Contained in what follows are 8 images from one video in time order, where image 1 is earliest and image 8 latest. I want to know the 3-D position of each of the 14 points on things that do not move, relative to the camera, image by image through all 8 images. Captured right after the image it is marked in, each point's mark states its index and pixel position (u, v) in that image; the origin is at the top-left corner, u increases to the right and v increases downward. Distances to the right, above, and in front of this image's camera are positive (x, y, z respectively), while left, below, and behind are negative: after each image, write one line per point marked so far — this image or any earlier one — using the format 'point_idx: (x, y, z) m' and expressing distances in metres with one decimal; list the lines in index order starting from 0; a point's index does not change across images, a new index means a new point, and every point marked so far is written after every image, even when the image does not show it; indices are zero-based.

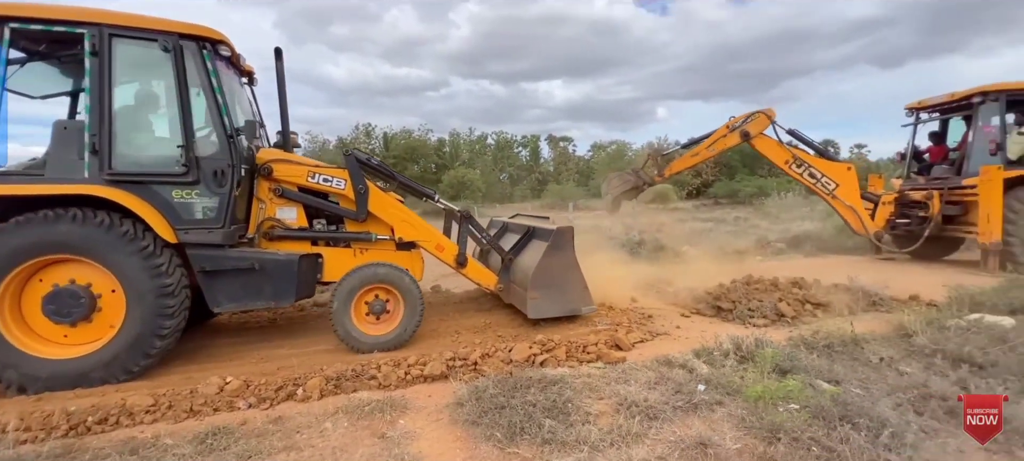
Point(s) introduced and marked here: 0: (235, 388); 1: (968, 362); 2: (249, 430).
0: (-2.1, -1.2, +3.5) m
1: (+3.7, -1.1, +3.7) m
2: (-1.8, -1.3, +3.1) m
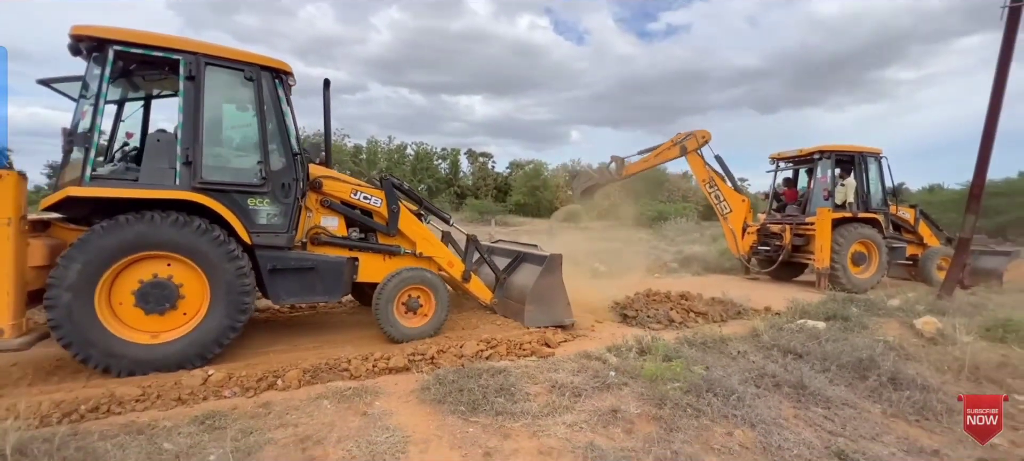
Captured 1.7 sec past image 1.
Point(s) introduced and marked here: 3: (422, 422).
0: (-2.5, -1.3, +3.9) m
1: (+3.1, -1.4, +5.1) m
2: (-2.1, -1.4, +3.5) m
3: (-0.7, -1.5, +3.6) m
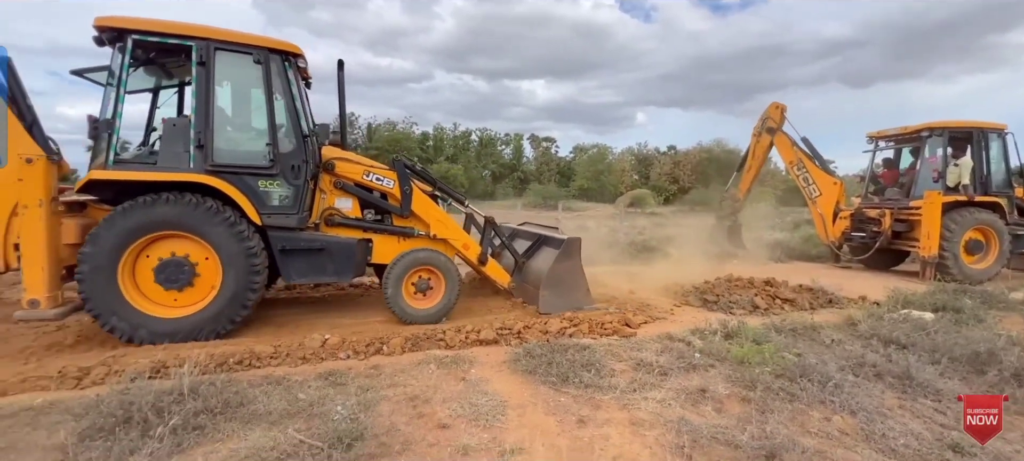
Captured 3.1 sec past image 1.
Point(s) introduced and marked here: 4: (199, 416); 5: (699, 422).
0: (-1.7, -1.1, +4.4) m
1: (+4.1, -1.2, +4.8) m
2: (-1.3, -1.2, +4.0) m
3: (0.0, -1.3, +3.8) m
4: (-2.1, -1.3, +3.1) m
5: (+1.4, -1.4, +3.4) m
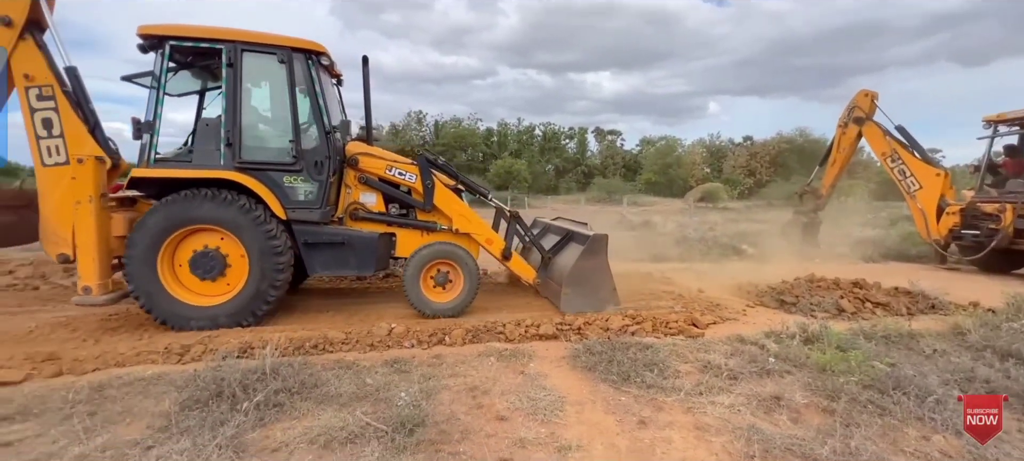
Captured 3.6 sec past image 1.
0: (-1.1, -1.0, +4.6) m
1: (+4.7, -1.2, +4.2) m
2: (-0.8, -1.2, +4.1) m
3: (+0.5, -1.3, +3.8) m
4: (-1.7, -1.2, +3.3) m
5: (+1.8, -1.4, +3.2) m
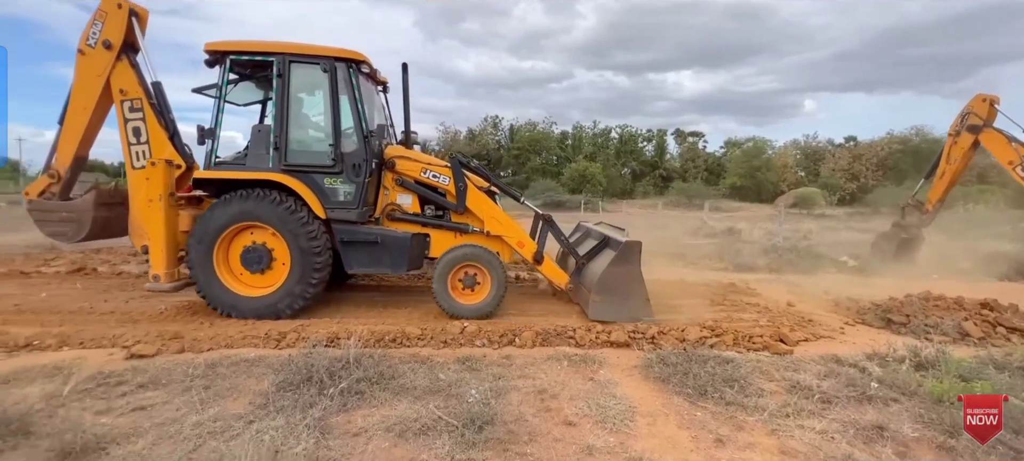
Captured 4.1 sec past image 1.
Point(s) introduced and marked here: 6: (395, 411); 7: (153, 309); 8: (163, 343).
0: (-0.4, -1.0, +4.7) m
1: (+5.2, -1.3, +3.4) m
2: (-0.2, -1.2, +4.2) m
3: (+1.1, -1.3, +3.6) m
4: (-1.2, -1.2, +3.6) m
5: (+2.2, -1.5, +2.8) m
6: (-0.8, -1.3, +3.3) m
7: (-4.3, -0.9, +5.5) m
8: (-3.4, -1.1, +4.4) m
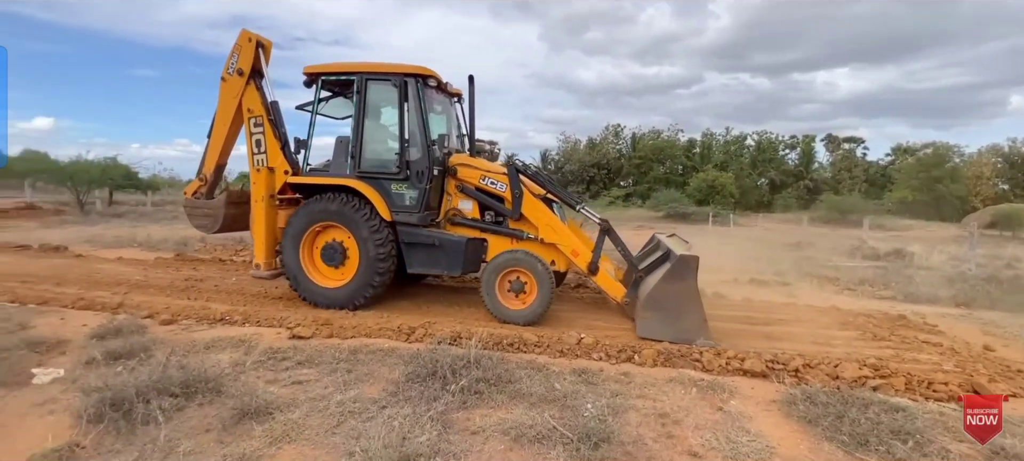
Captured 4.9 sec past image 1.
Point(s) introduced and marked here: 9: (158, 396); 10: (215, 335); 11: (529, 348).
0: (+0.8, -1.1, +4.6) m
1: (+5.9, -1.6, +1.9) m
2: (+0.9, -1.3, +4.1) m
3: (+1.9, -1.4, +3.2) m
4: (-0.3, -1.2, +3.7) m
5: (+2.9, -1.6, +2.1) m
6: (0.0, -1.4, +3.4) m
7: (-2.8, -0.9, +6.3) m
8: (-2.2, -1.1, +5.0) m
9: (-2.6, -1.2, +3.3) m
10: (-3.1, -1.1, +4.8) m
11: (+0.2, -1.2, +4.5) m
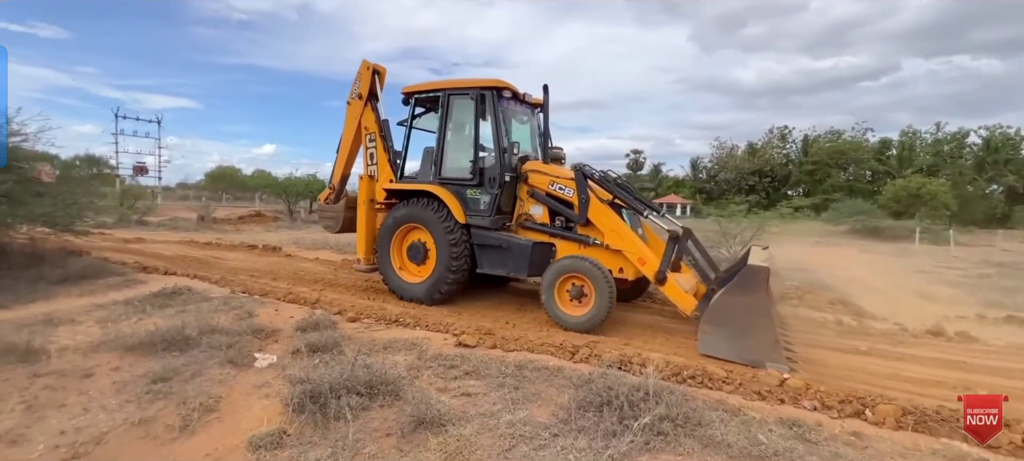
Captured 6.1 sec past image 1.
0: (+2.3, -1.3, +3.7) m
1: (+6.4, -1.7, -0.4) m
2: (+2.2, -1.4, +3.2) m
3: (+3.0, -1.6, +2.0) m
4: (+1.1, -1.3, +3.2) m
5: (+3.6, -1.7, +0.7) m
6: (+1.2, -1.5, +2.8) m
7: (-0.6, -1.0, +6.5) m
8: (-0.3, -1.2, +5.0) m
9: (-1.3, -1.3, +3.5) m
10: (-1.3, -1.2, +5.1) m
11: (+1.7, -1.3, +3.8) m
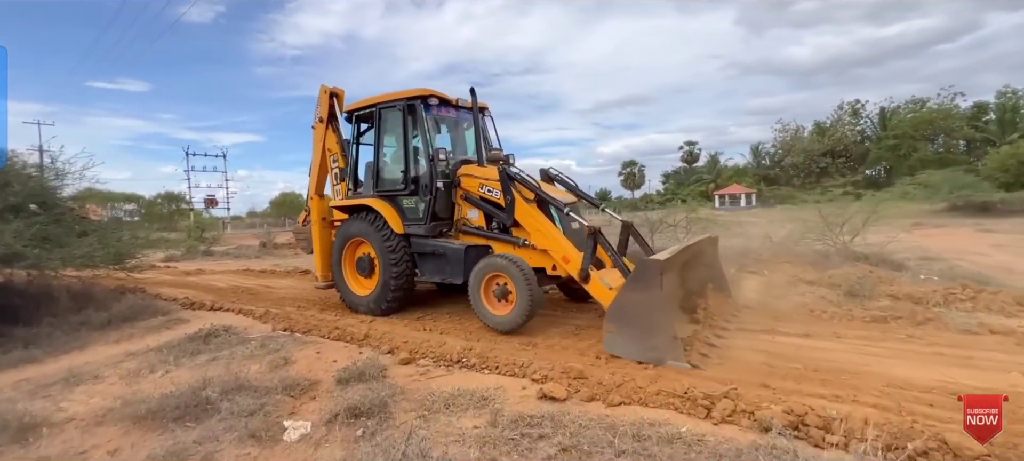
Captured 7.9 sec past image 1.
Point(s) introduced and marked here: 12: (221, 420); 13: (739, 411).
0: (+3.0, -1.2, +2.2) m
1: (+6.6, -1.3, -2.3) m
2: (+2.8, -1.3, +1.6) m
3: (+3.5, -1.4, +0.4) m
4: (+1.7, -1.3, +1.8) m
5: (+3.9, -1.5, -1.0) m
6: (+1.8, -1.4, +1.3) m
7: (+0.4, -1.2, +5.2) m
8: (+0.5, -1.3, +3.7) m
9: (-0.6, -1.4, +2.4) m
10: (-0.5, -1.3, +3.9) m
11: (+2.4, -1.2, +2.4) m
12: (-2.2, -1.5, +3.5) m
13: (+1.5, -1.2, +3.1) m
